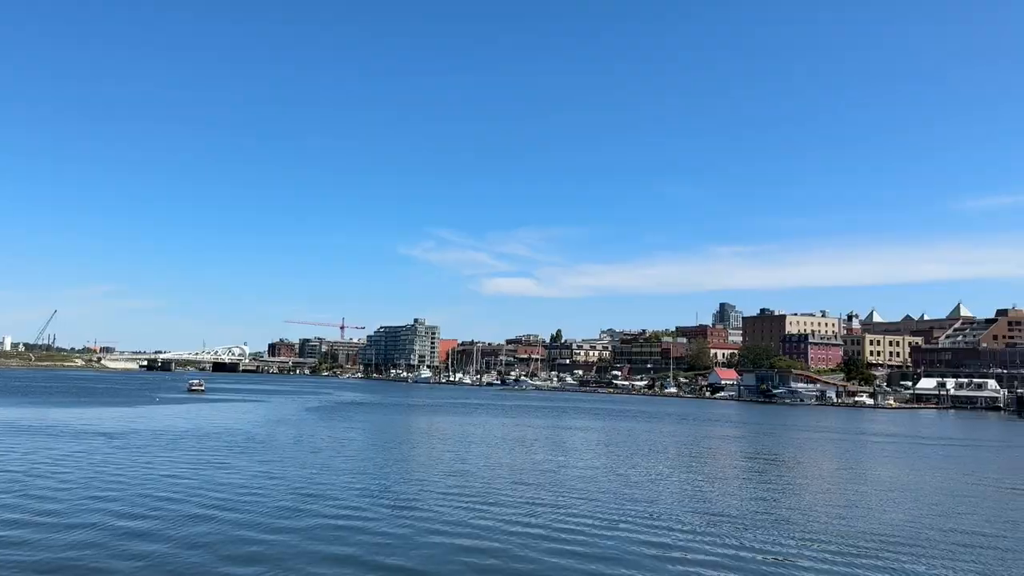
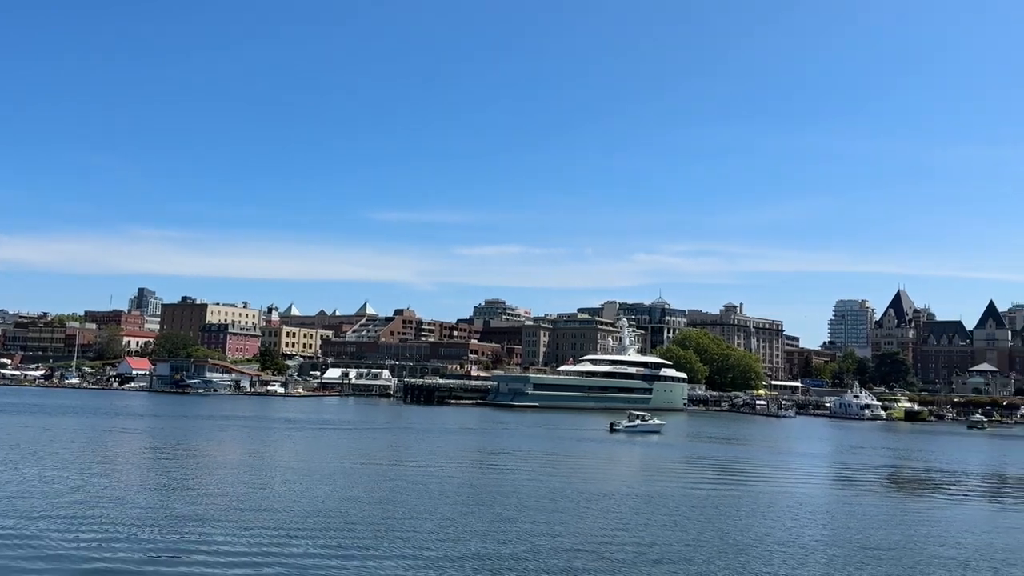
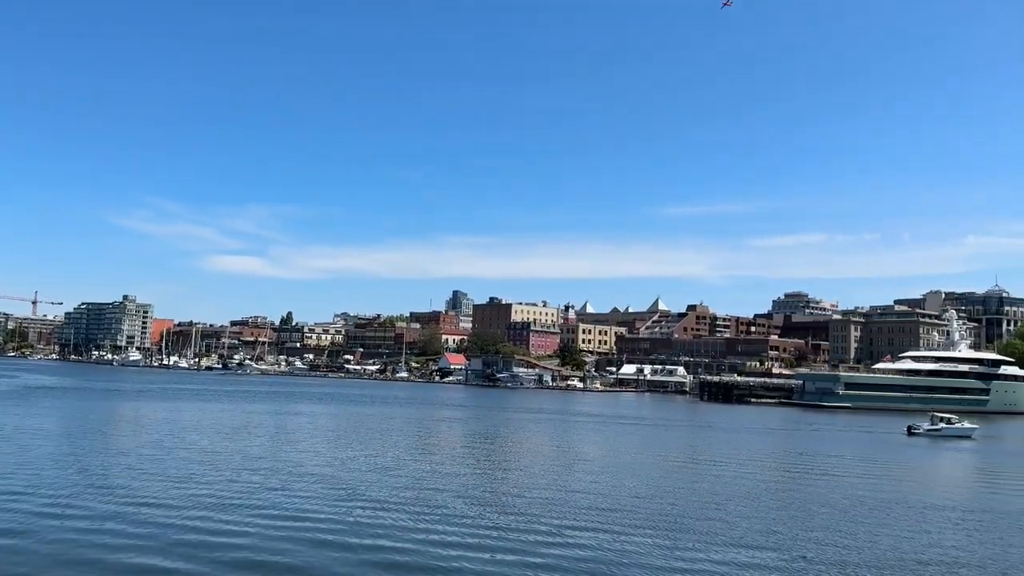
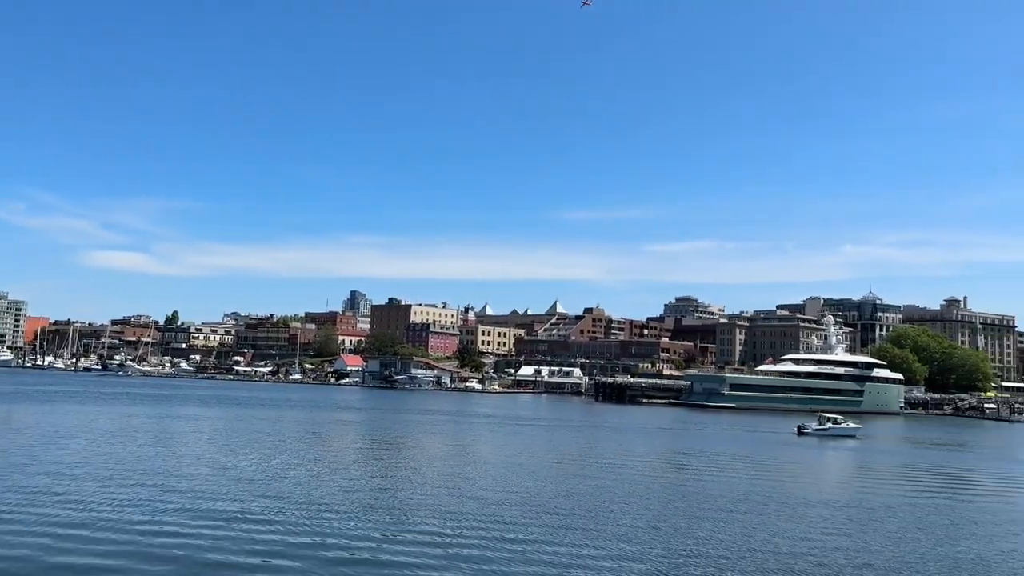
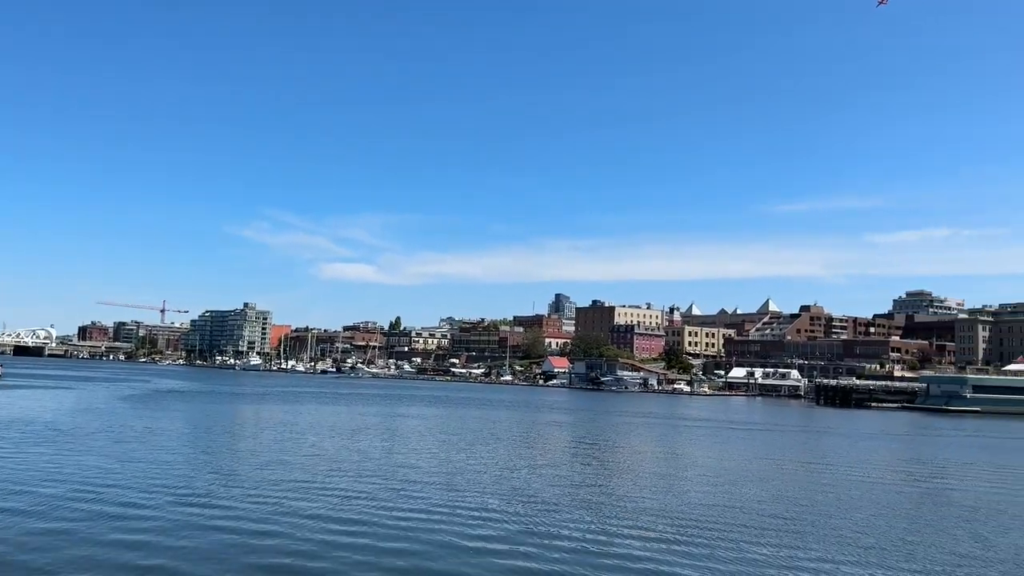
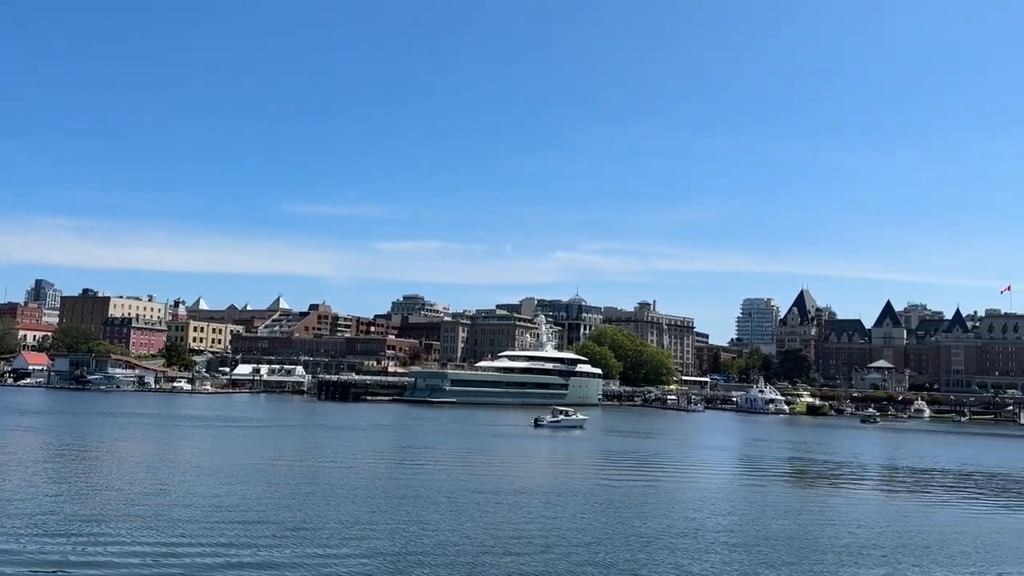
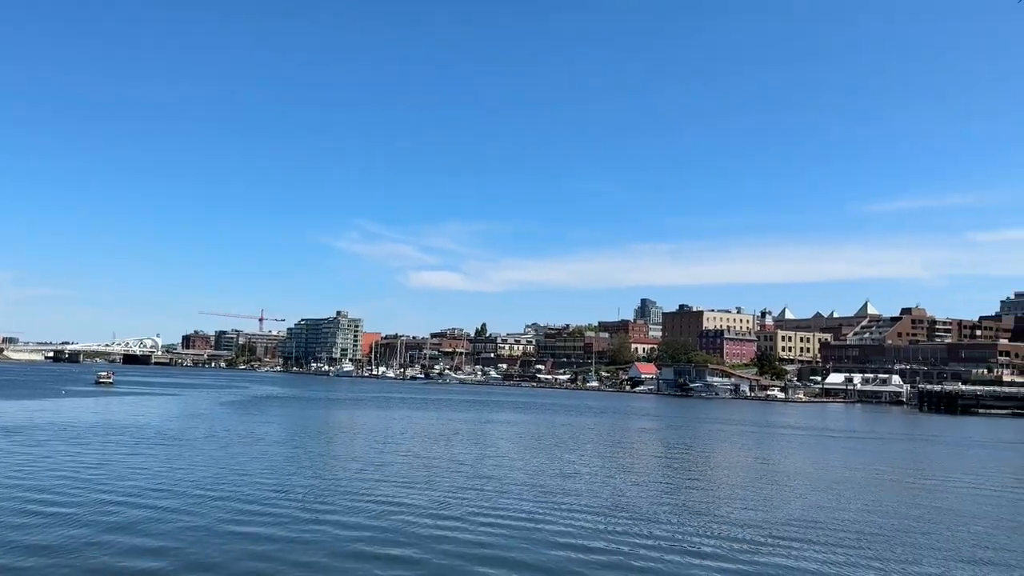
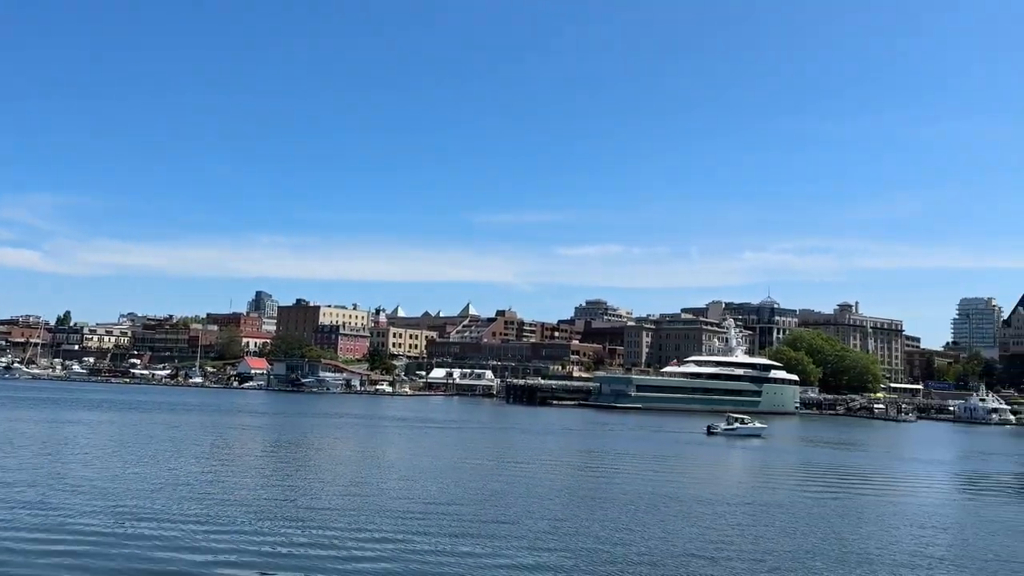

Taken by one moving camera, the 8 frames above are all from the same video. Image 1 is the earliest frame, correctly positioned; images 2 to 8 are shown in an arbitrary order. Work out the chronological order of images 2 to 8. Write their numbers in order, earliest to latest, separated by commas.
7, 5, 3, 4, 8, 2, 6
